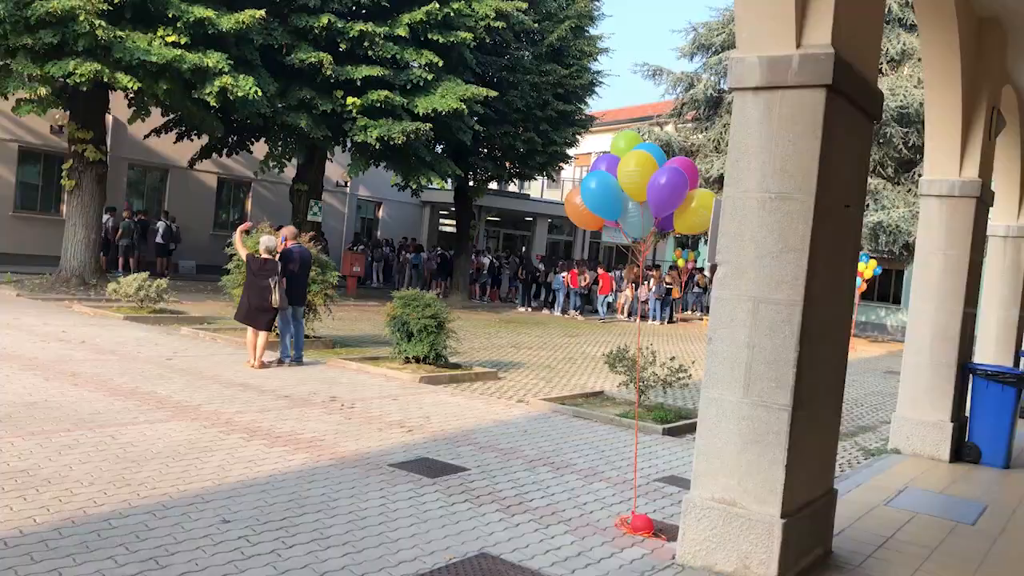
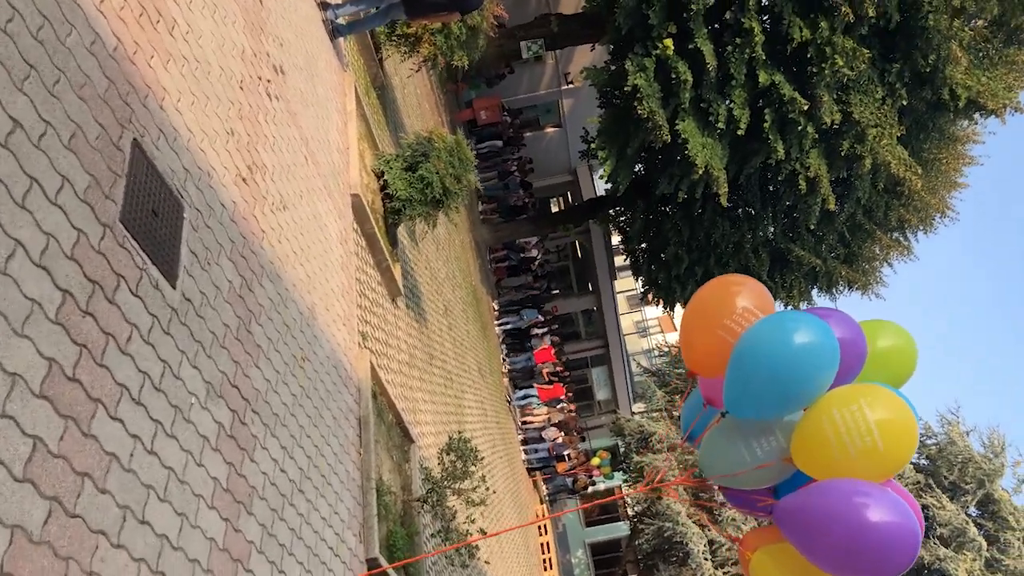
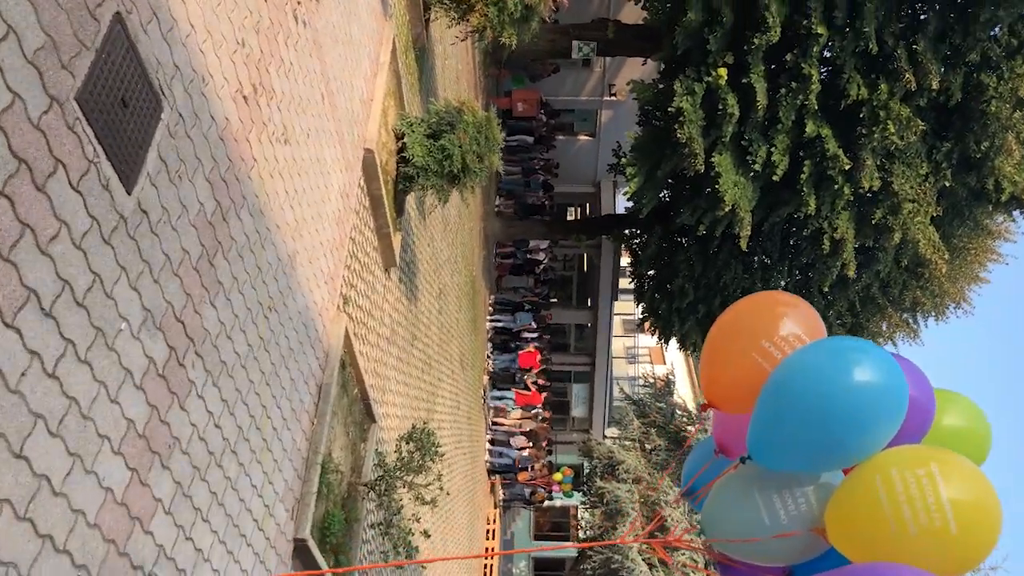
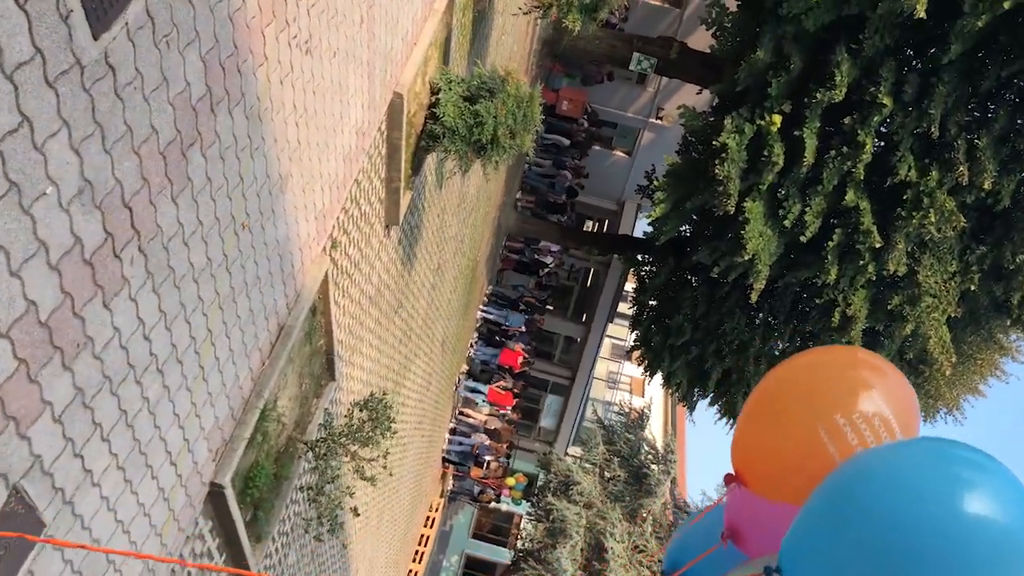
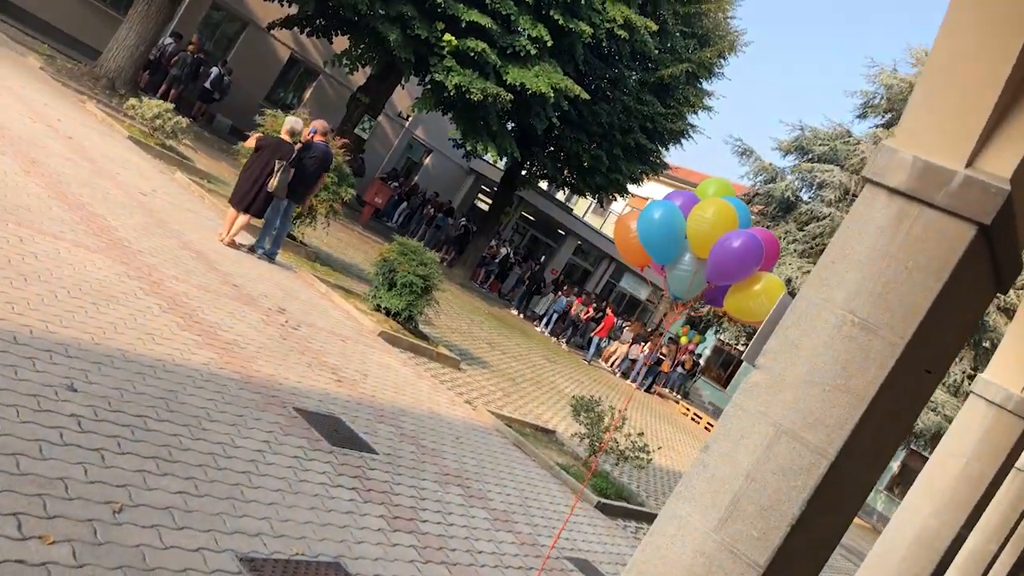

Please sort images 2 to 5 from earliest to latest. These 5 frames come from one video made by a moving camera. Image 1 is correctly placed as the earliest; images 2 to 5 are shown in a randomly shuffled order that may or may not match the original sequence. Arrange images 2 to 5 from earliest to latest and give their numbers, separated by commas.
5, 2, 3, 4
